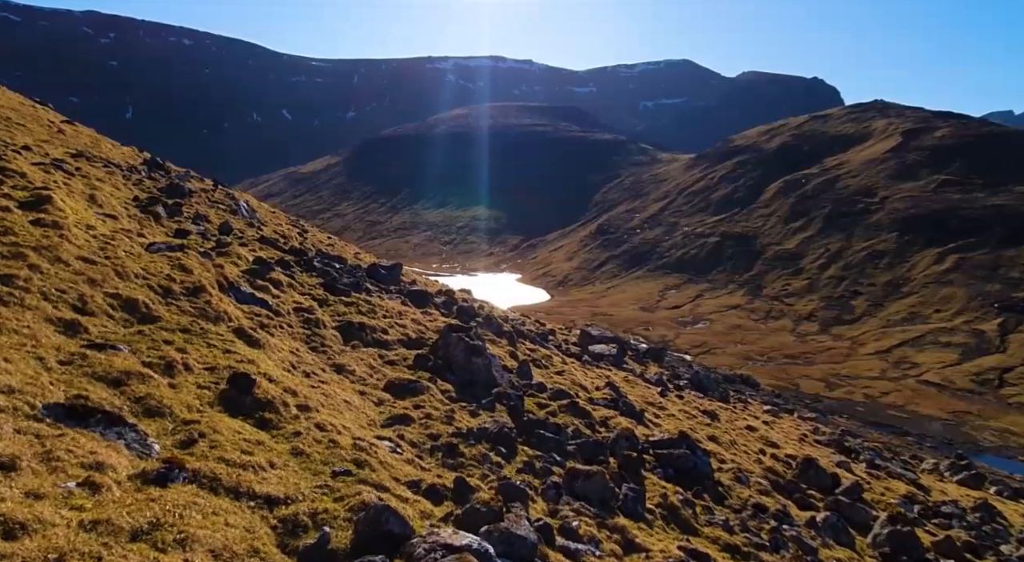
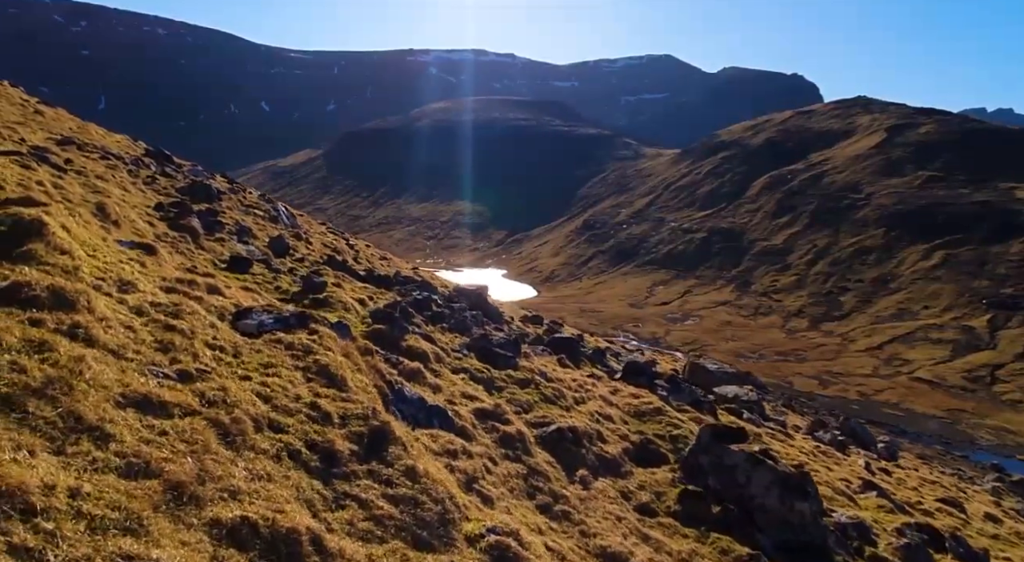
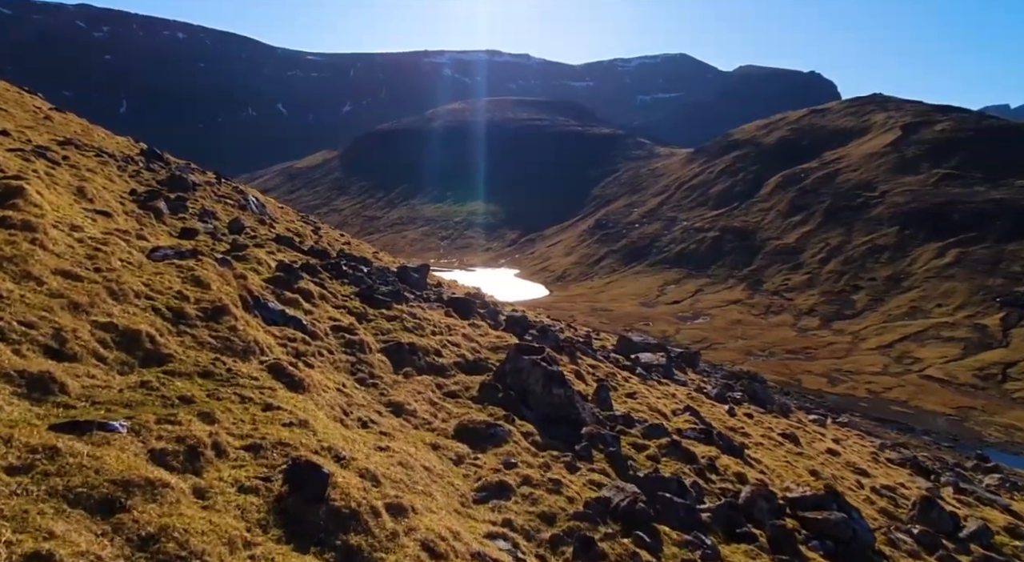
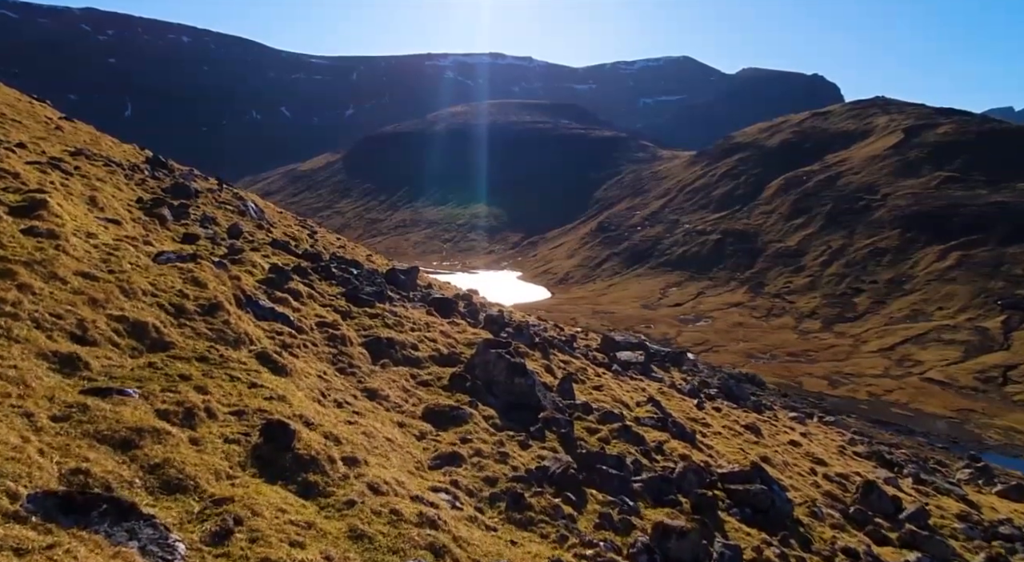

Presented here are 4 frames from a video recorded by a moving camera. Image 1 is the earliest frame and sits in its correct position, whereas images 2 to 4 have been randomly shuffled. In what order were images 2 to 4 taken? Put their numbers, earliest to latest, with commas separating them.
4, 3, 2
